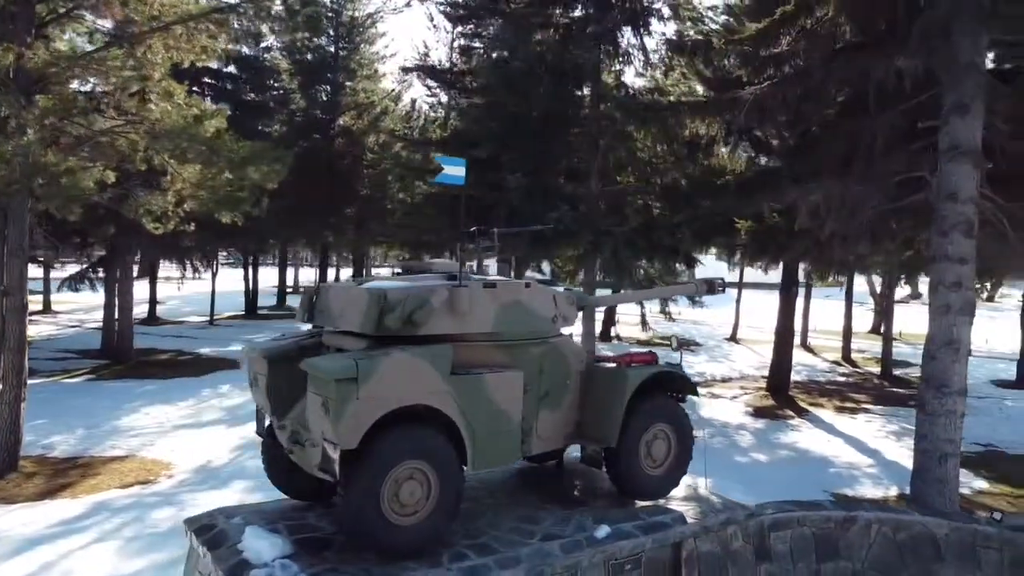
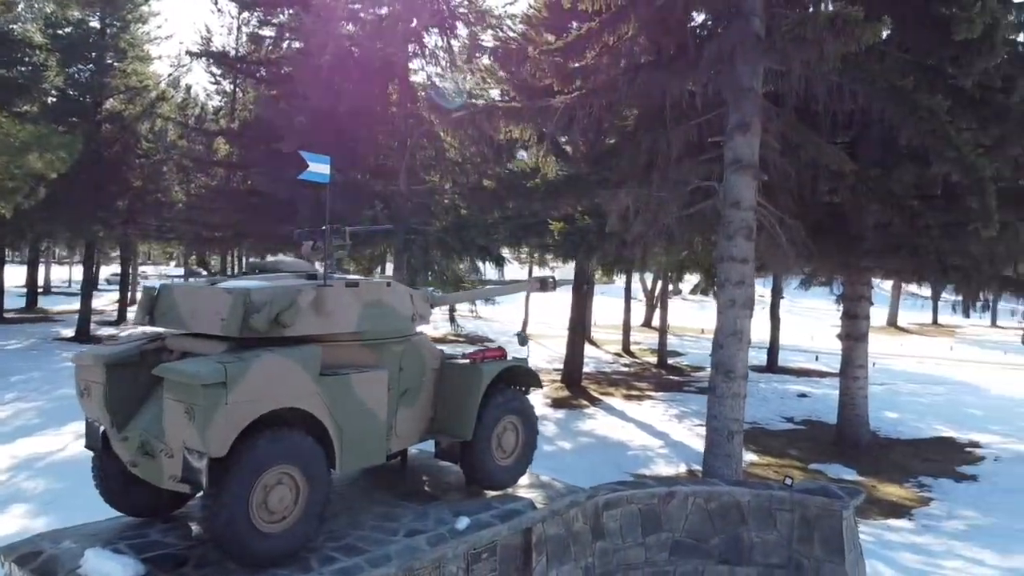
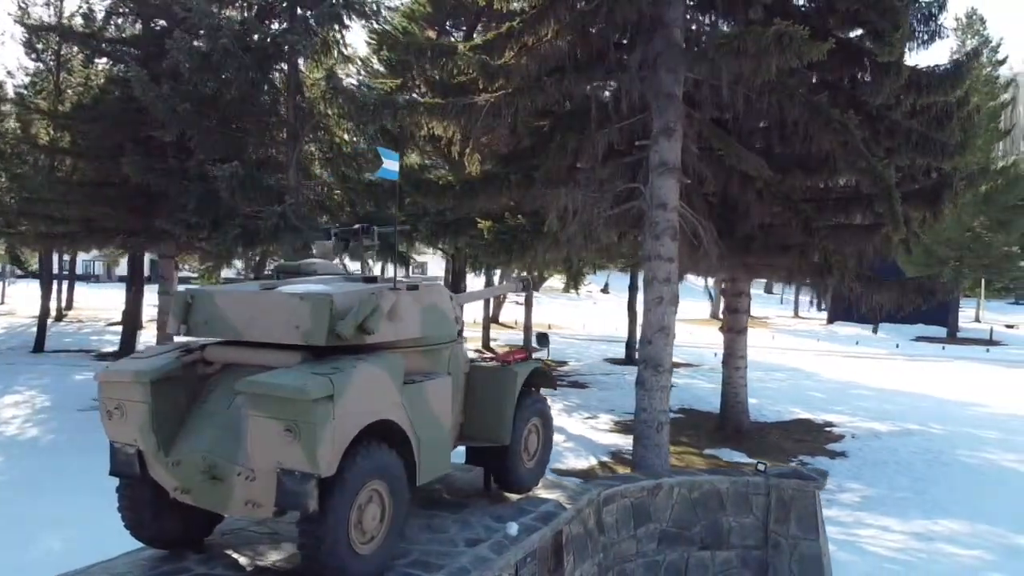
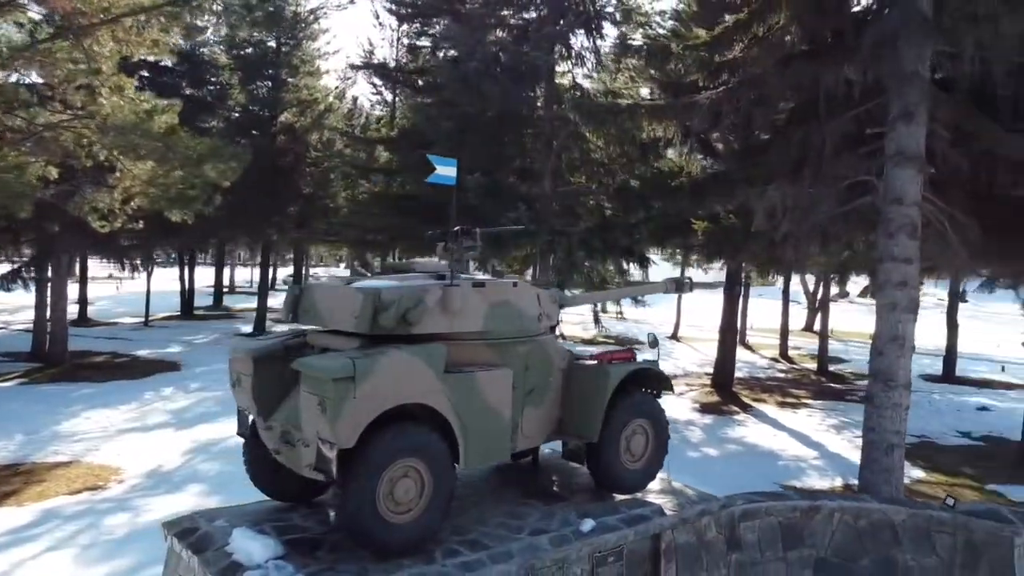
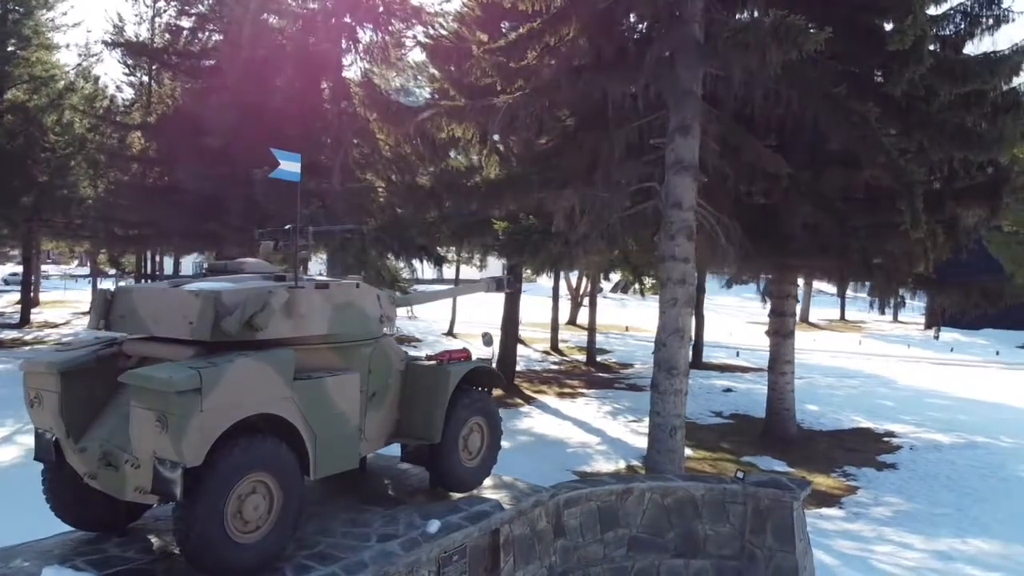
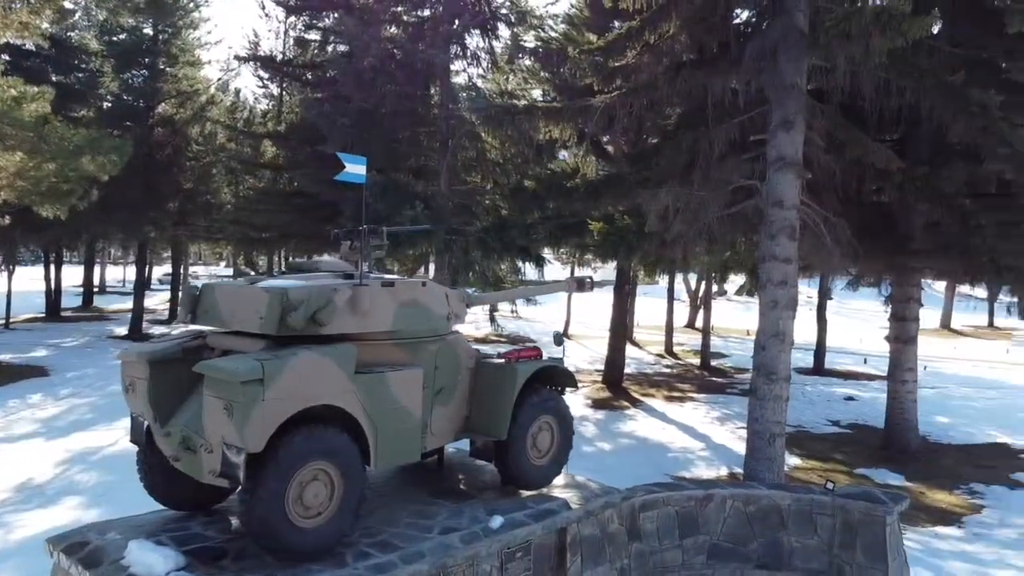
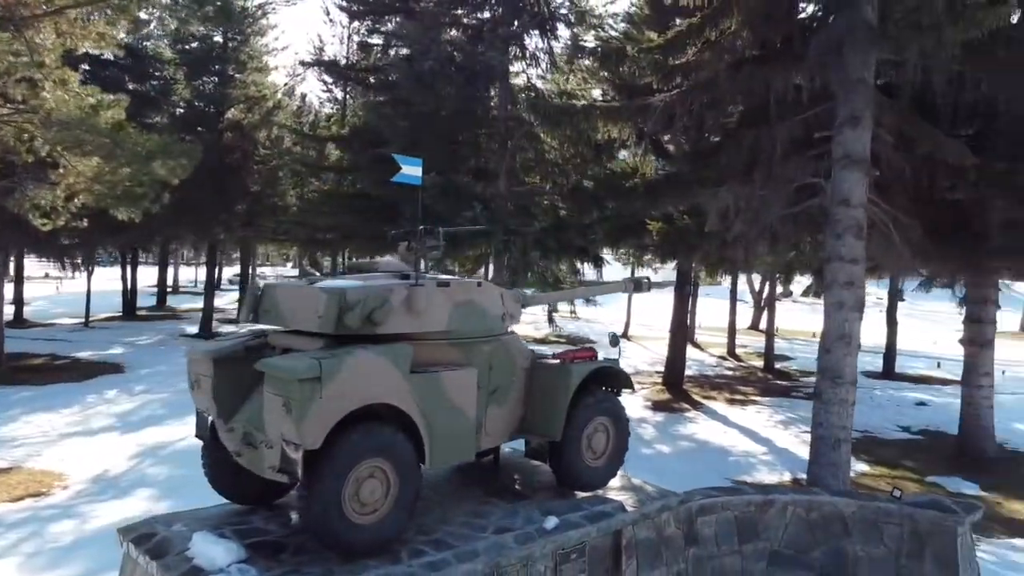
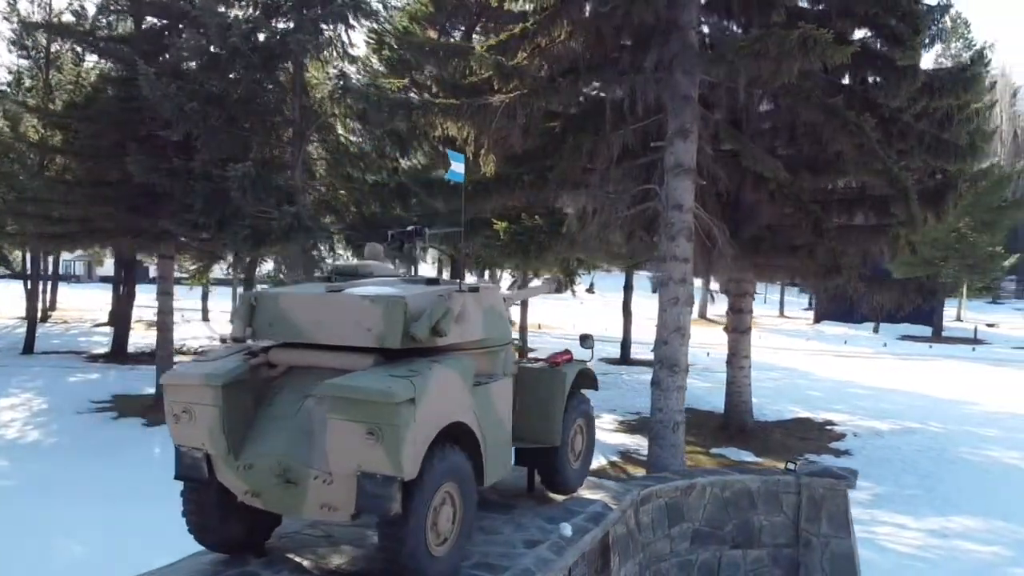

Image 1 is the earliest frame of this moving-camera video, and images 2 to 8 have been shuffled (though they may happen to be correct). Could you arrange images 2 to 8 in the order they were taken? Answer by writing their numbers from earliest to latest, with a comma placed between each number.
4, 7, 6, 2, 5, 3, 8
